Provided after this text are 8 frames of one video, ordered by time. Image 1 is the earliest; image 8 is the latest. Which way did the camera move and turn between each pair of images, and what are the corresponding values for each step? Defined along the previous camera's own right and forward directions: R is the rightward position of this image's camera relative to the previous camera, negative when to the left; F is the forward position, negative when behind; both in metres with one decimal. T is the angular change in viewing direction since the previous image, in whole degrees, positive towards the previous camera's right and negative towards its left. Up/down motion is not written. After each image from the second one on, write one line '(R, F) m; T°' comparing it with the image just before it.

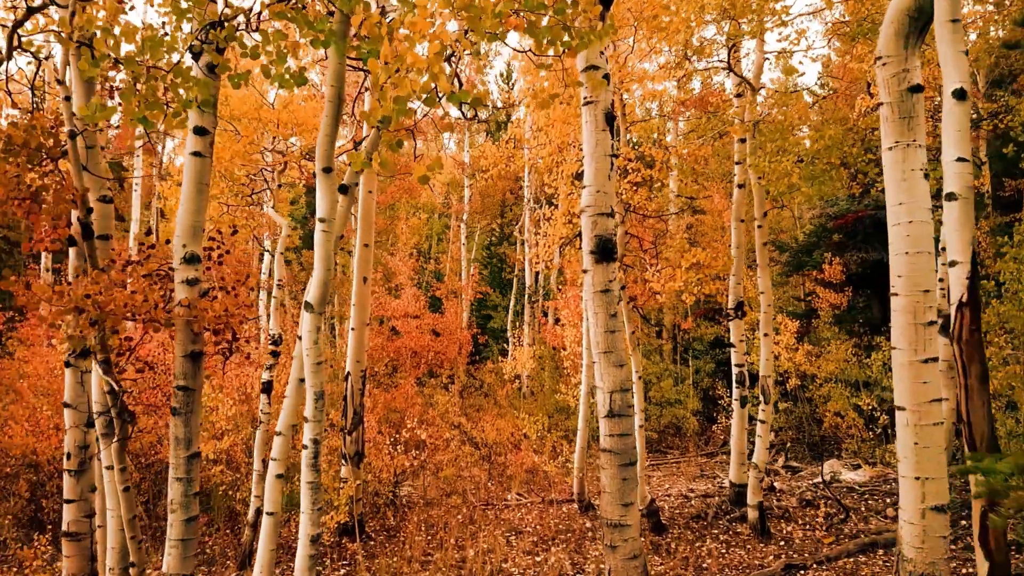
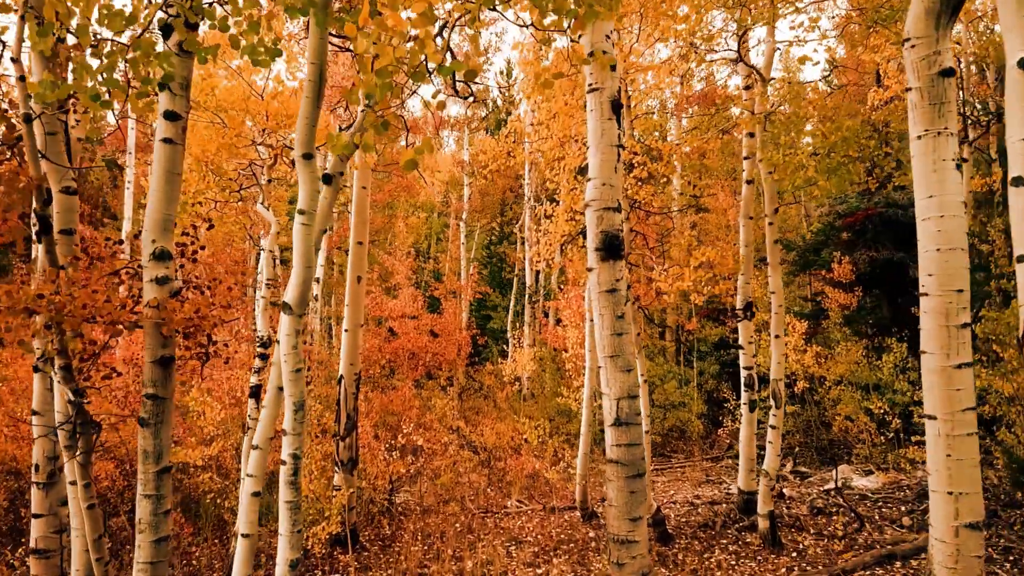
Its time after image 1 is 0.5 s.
(0.0, +0.3) m; 0°
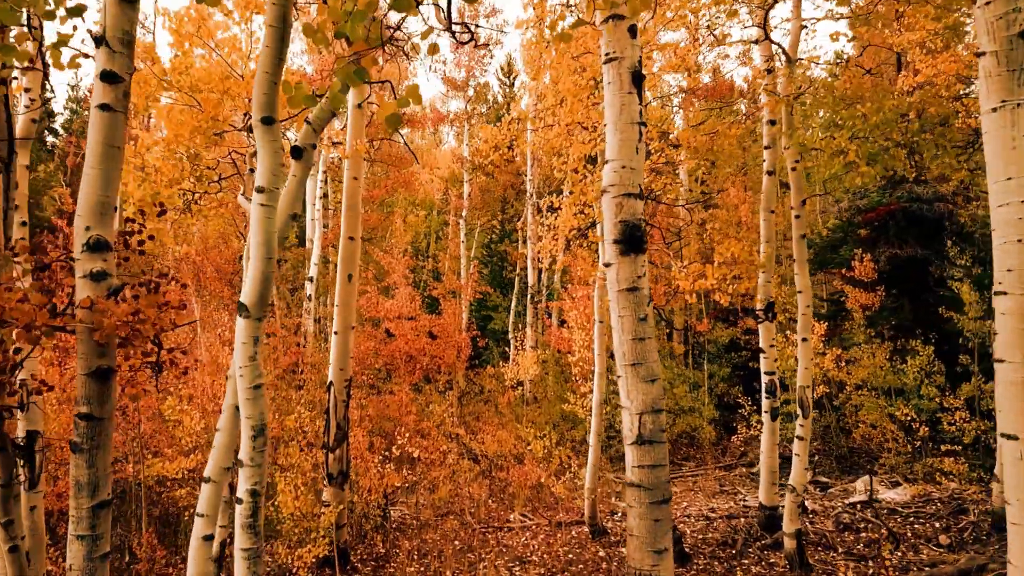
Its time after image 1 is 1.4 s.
(0.0, +0.6) m; 0°
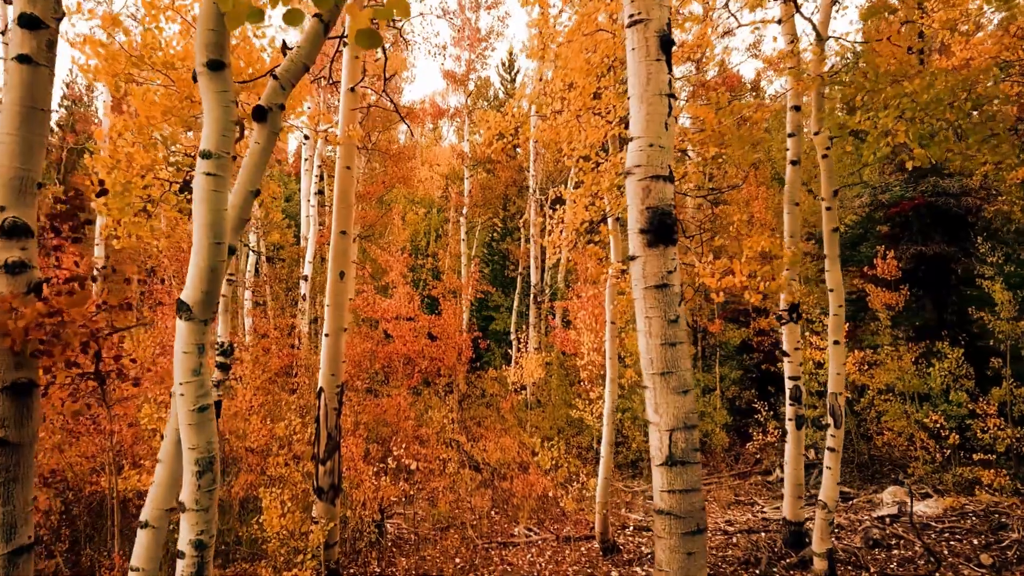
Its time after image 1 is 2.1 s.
(-0.1, +0.6) m; 0°
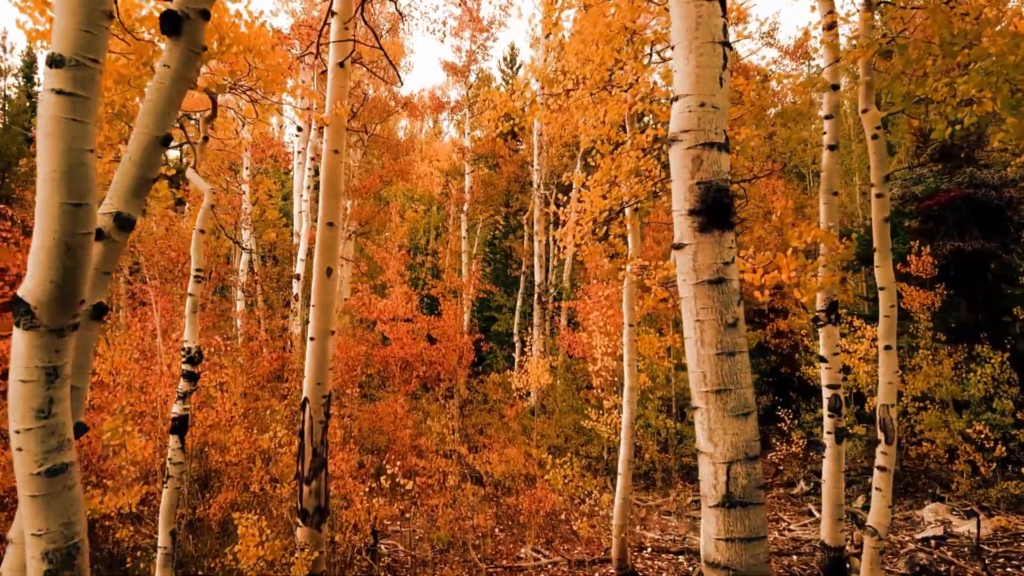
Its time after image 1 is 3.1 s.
(-0.1, +0.8) m; 0°
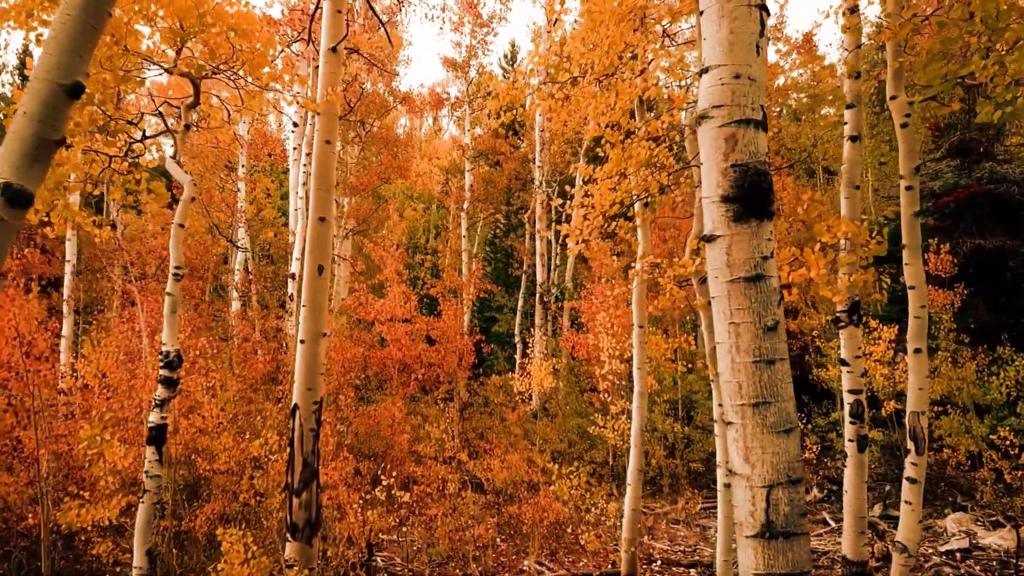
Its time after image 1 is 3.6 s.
(0.0, +0.4) m; 0°
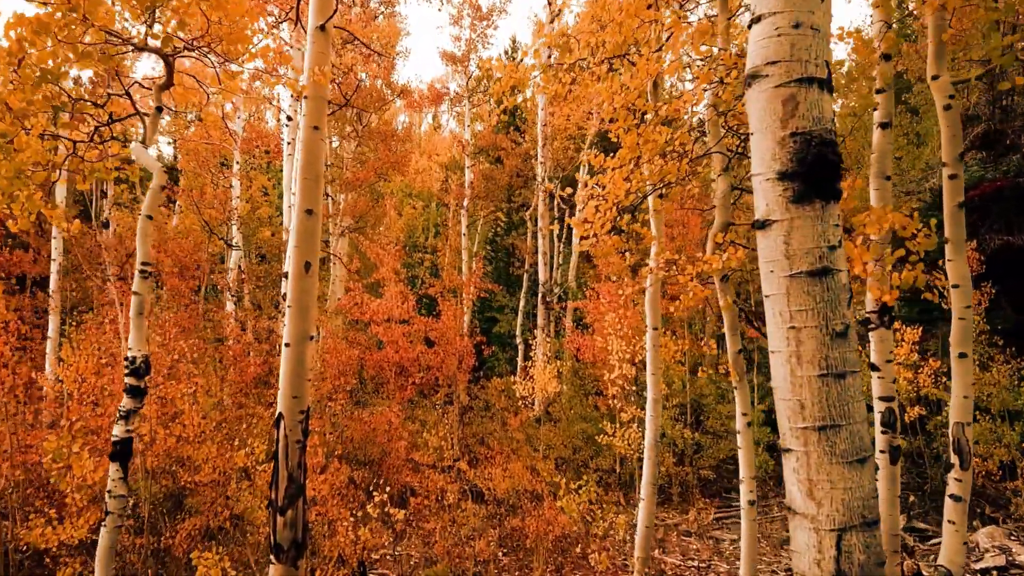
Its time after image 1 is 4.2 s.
(0.0, +0.5) m; 0°
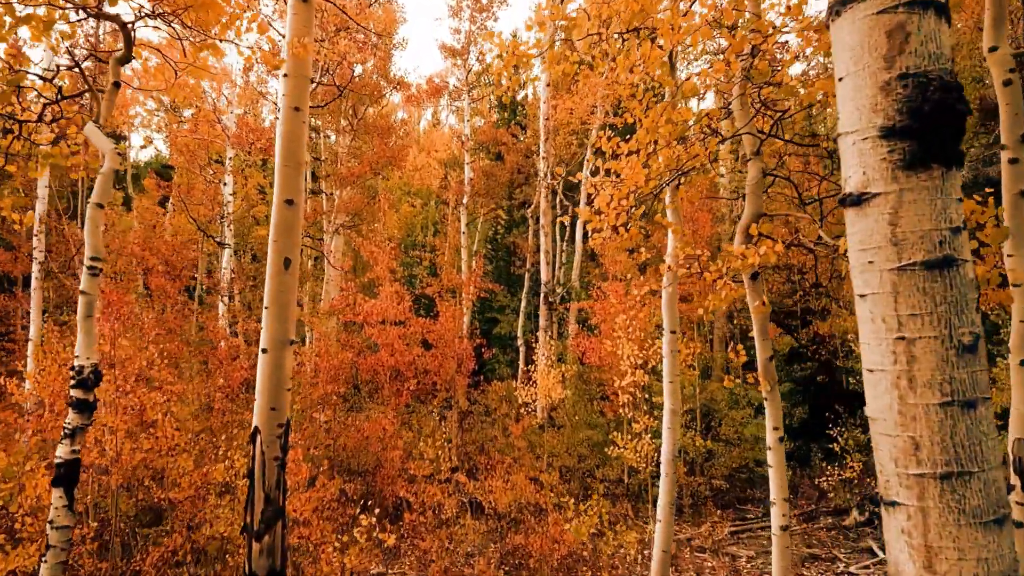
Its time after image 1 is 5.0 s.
(0.0, +0.6) m; 0°
